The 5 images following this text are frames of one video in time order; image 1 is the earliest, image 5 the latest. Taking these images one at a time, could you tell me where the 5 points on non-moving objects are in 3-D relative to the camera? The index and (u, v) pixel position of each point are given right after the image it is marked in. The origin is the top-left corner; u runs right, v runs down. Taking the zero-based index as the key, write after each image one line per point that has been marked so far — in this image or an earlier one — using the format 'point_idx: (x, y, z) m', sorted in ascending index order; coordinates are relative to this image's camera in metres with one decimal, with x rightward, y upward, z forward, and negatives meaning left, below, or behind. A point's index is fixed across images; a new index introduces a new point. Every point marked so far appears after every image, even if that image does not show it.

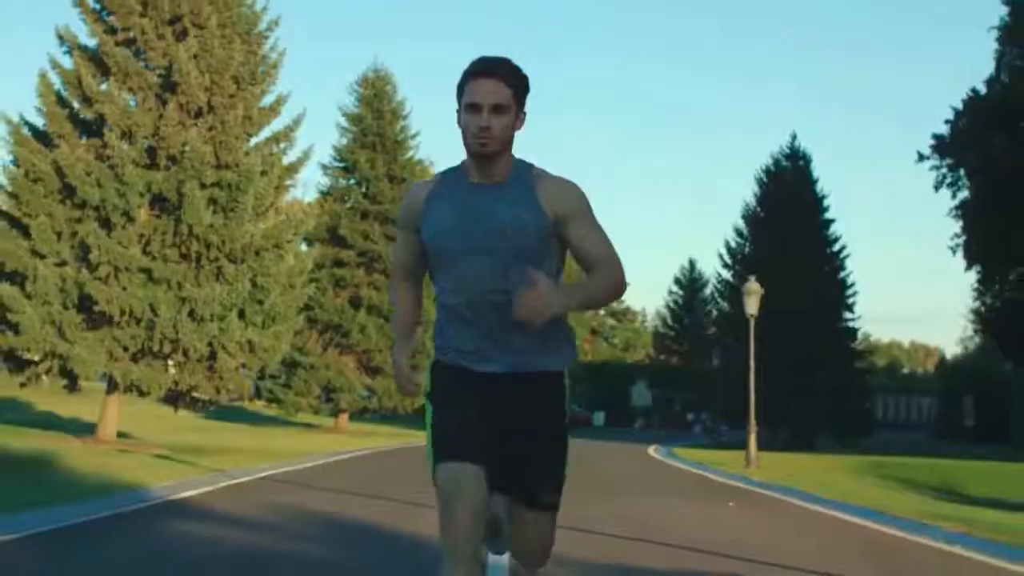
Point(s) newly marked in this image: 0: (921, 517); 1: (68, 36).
0: (+4.4, -2.3, +15.5) m
1: (-5.0, +2.9, +16.7) m
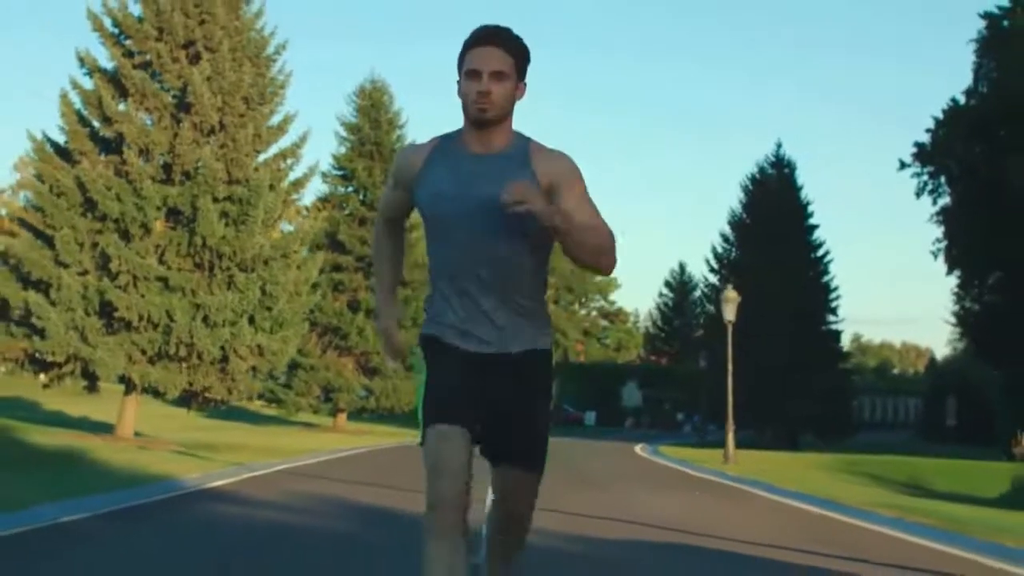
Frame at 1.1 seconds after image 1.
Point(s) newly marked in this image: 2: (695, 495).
0: (+4.3, -2.4, +16.6) m
1: (-5.1, +2.8, +17.7) m
2: (+2.2, -2.5, +18.0) m
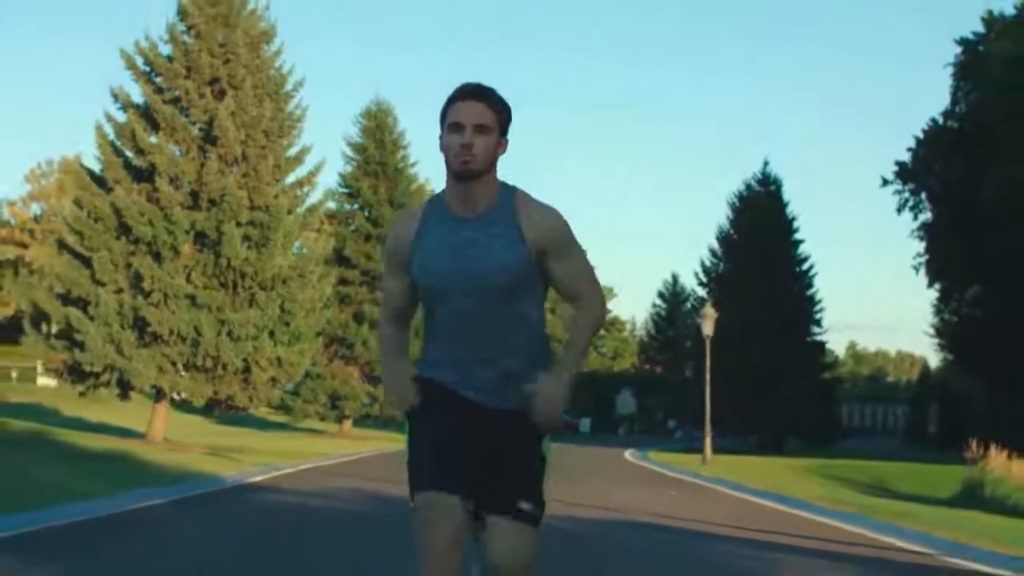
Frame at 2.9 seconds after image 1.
0: (+4.2, -2.7, +18.3) m
1: (-5.1, +2.6, +19.4) m
2: (+2.1, -2.7, +19.6) m
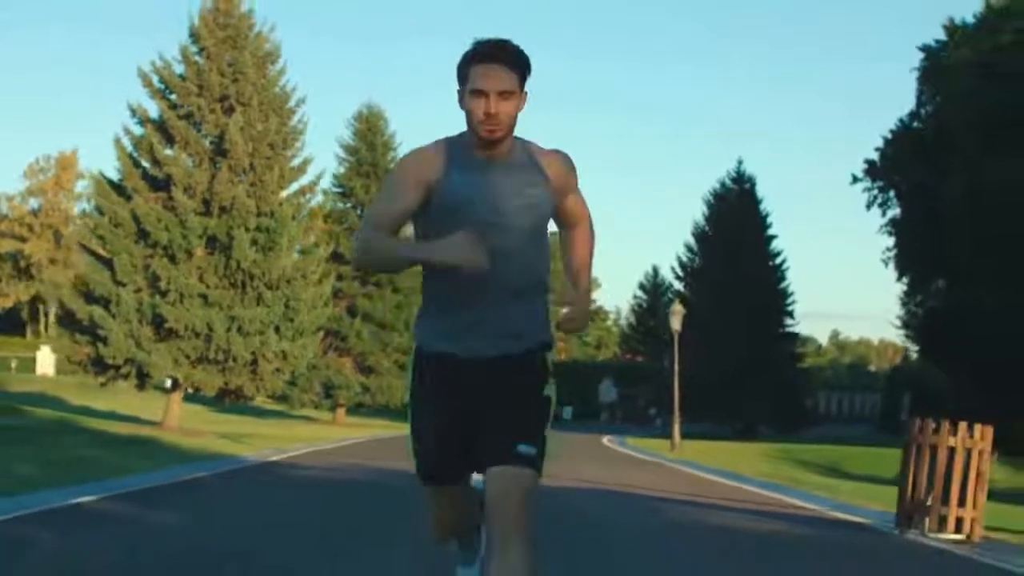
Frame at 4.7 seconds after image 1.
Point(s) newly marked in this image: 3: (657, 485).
0: (+4.0, -2.7, +20.1) m
1: (-5.4, +2.6, +21.1) m
2: (+1.9, -2.7, +21.5) m
3: (+1.8, -2.5, +18.5) m
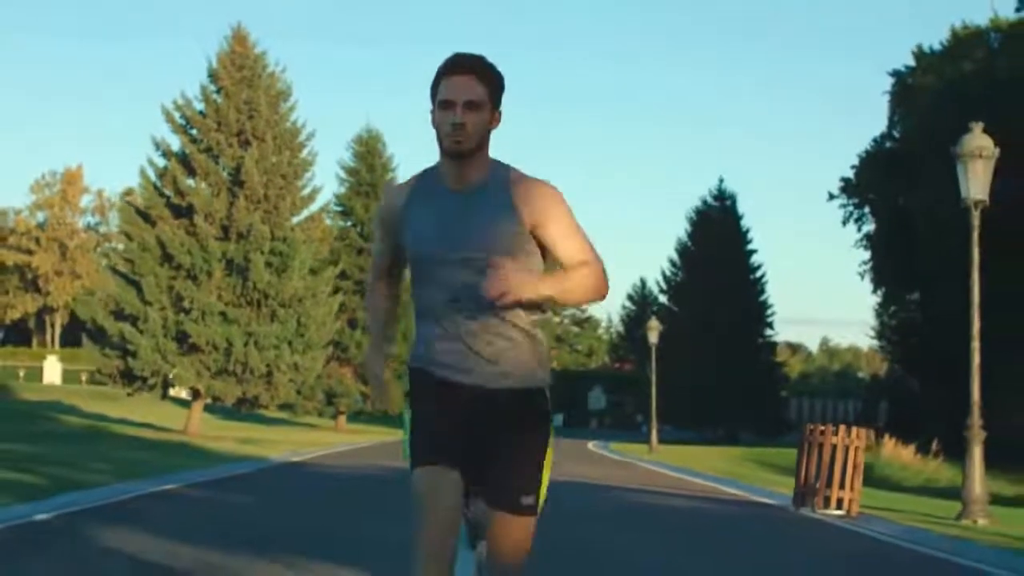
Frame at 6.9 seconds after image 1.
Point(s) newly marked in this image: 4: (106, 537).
0: (+3.9, -2.9, +22.2) m
1: (-5.5, +2.3, +23.1) m
2: (+1.8, -3.0, +23.5) m
3: (+1.7, -2.8, +20.5) m
4: (-3.5, -2.2, +12.7) m
